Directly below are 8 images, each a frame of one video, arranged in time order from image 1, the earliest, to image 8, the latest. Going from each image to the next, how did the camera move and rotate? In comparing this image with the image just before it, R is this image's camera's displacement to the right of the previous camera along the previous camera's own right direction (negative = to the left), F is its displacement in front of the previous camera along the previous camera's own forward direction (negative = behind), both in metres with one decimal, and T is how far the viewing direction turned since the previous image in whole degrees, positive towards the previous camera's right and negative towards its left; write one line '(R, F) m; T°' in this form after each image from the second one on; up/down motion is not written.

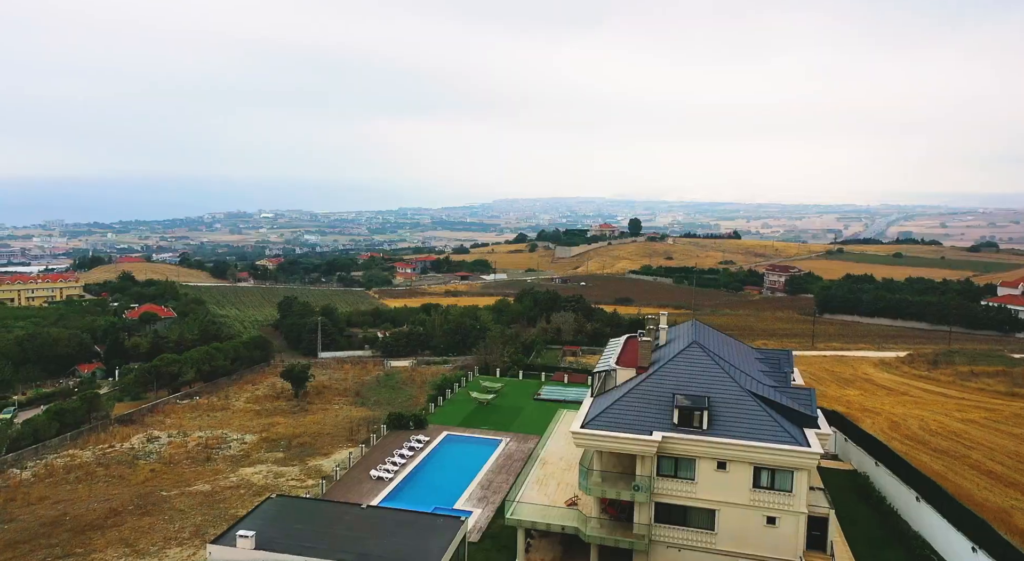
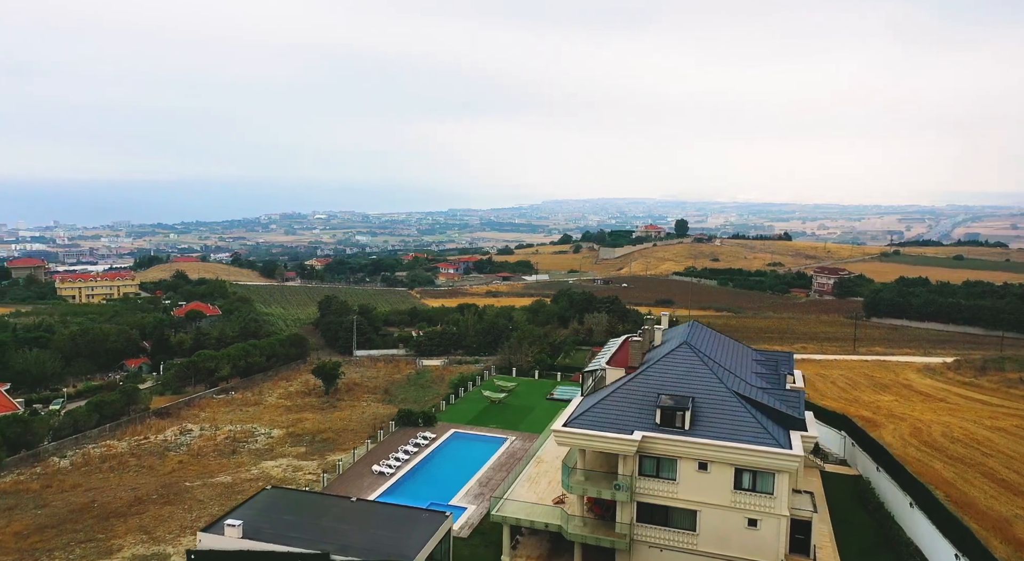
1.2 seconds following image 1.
(+1.3, -0.2) m; -4°
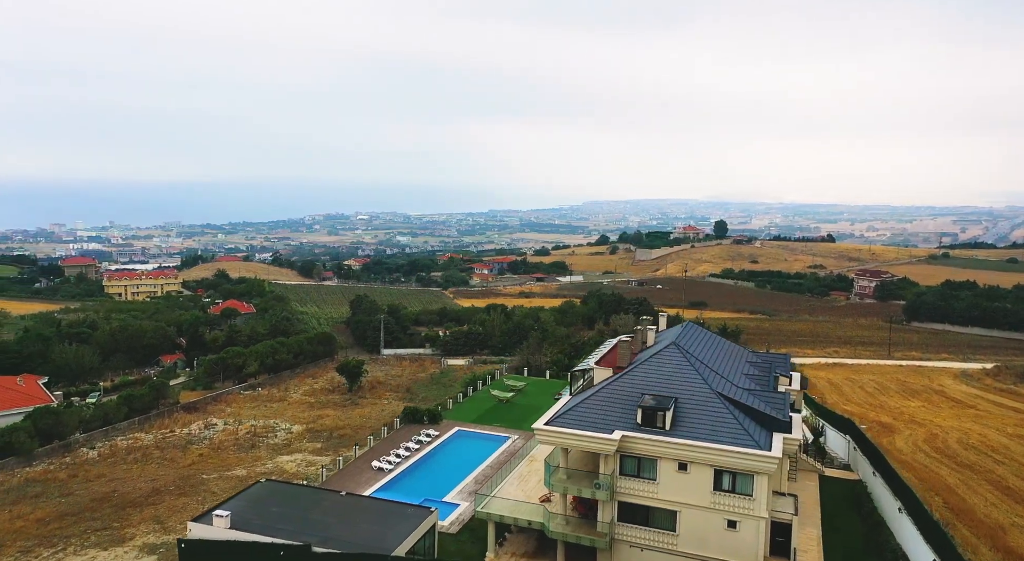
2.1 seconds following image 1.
(+1.1, -0.1) m; -3°
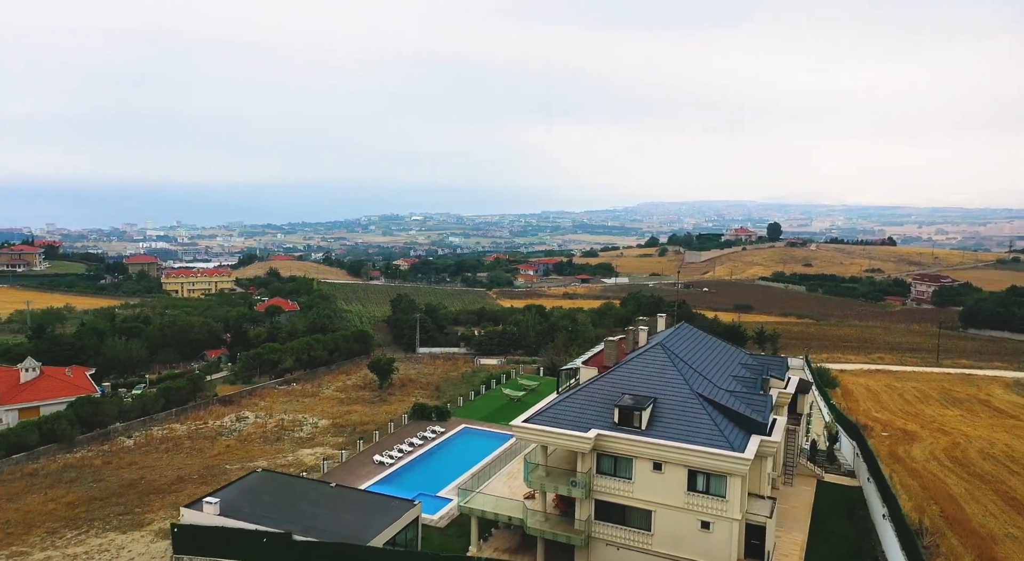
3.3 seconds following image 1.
(+1.5, -0.2) m; -4°
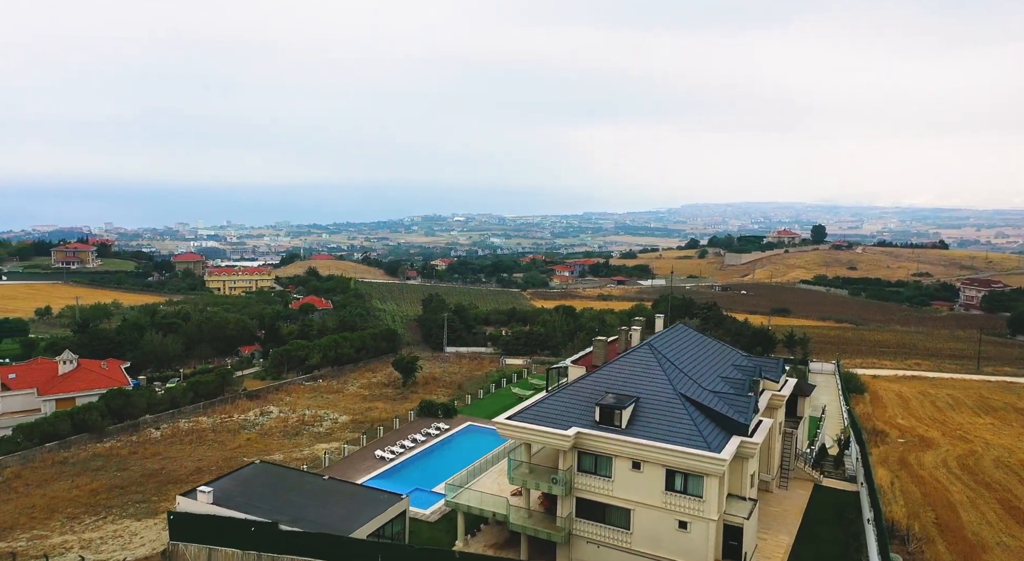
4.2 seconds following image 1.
(+1.2, -0.2) m; -3°
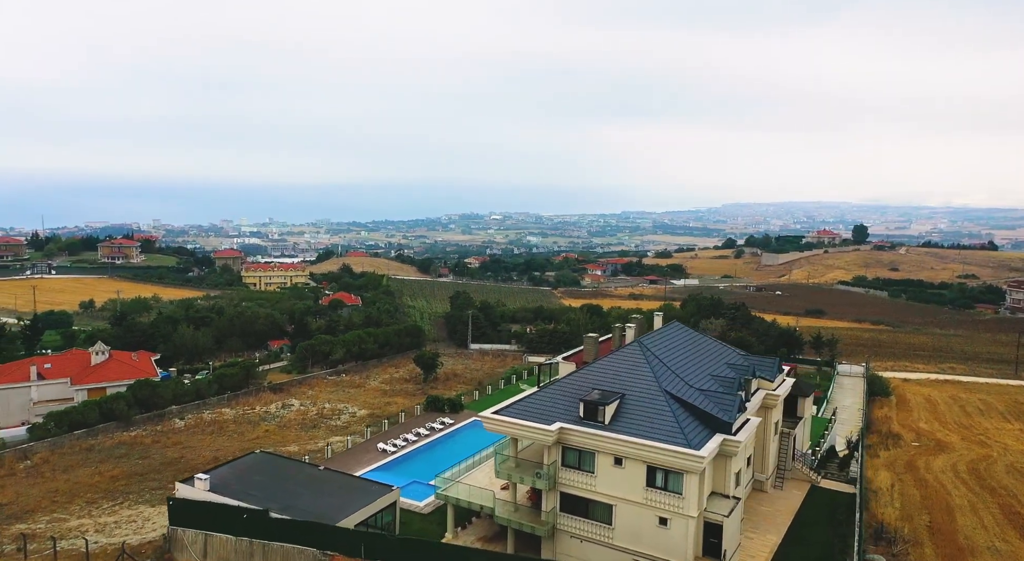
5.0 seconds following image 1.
(+1.0, -0.1) m; -3°
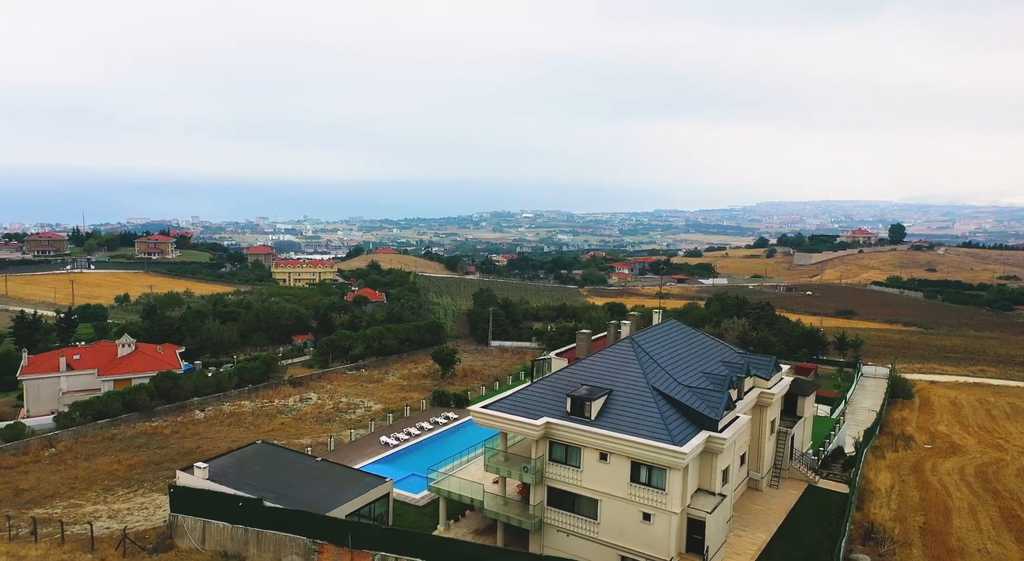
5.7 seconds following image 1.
(+0.9, -0.1) m; -2°
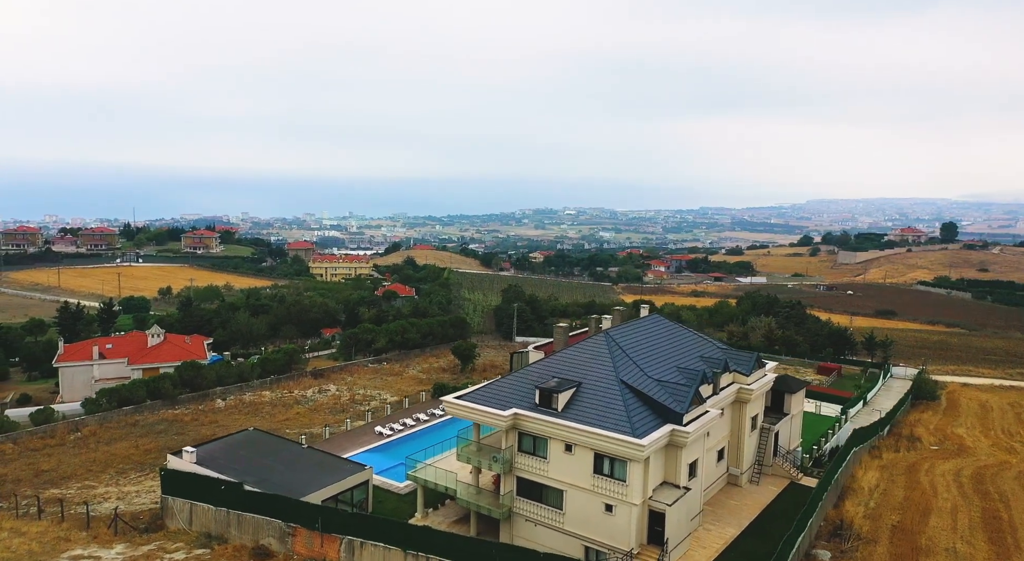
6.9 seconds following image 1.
(+1.5, -0.2) m; -3°
